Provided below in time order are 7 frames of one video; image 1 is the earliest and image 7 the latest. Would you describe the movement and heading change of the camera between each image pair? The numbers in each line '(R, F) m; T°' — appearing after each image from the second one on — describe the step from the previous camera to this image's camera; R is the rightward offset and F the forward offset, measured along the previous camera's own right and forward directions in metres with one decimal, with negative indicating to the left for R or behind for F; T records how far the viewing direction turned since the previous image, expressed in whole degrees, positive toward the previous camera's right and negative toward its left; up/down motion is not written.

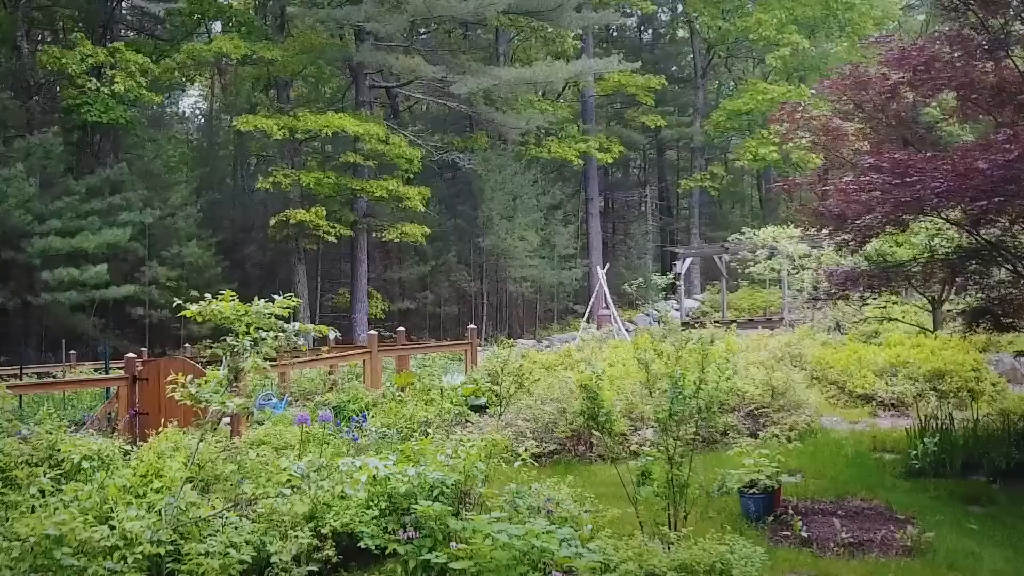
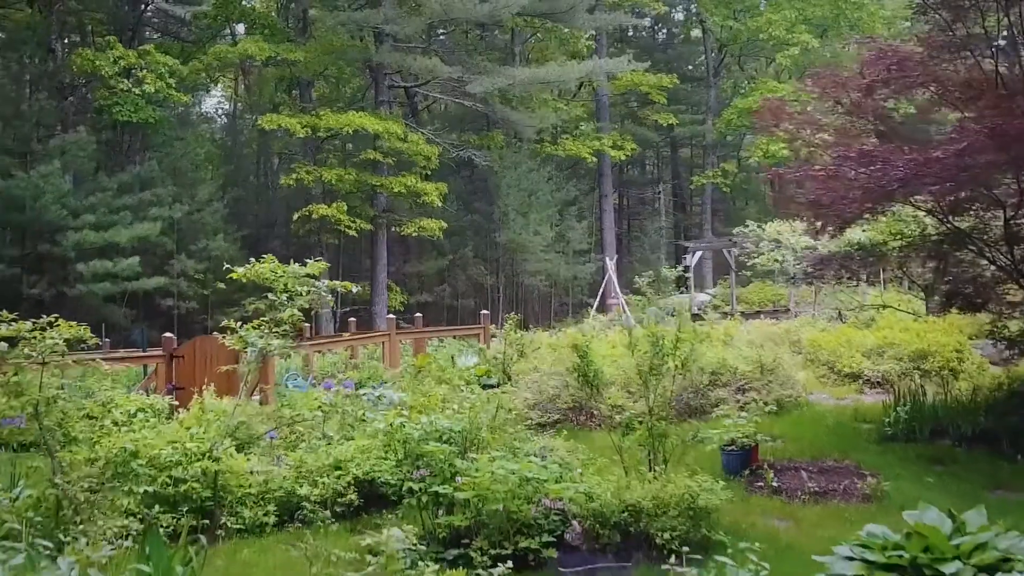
(+0.1, -0.5) m; -1°
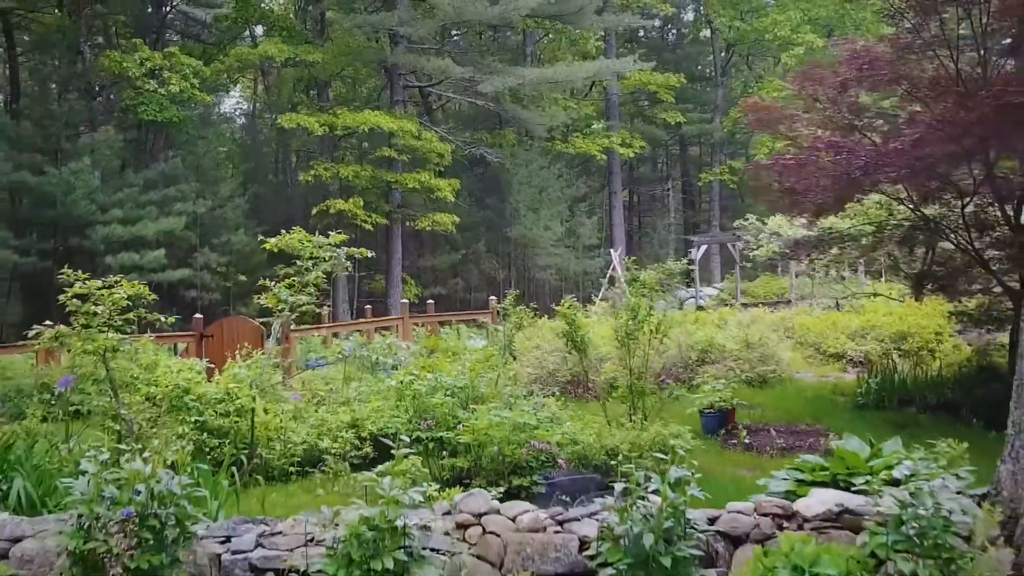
(+0.1, -0.5) m; -1°
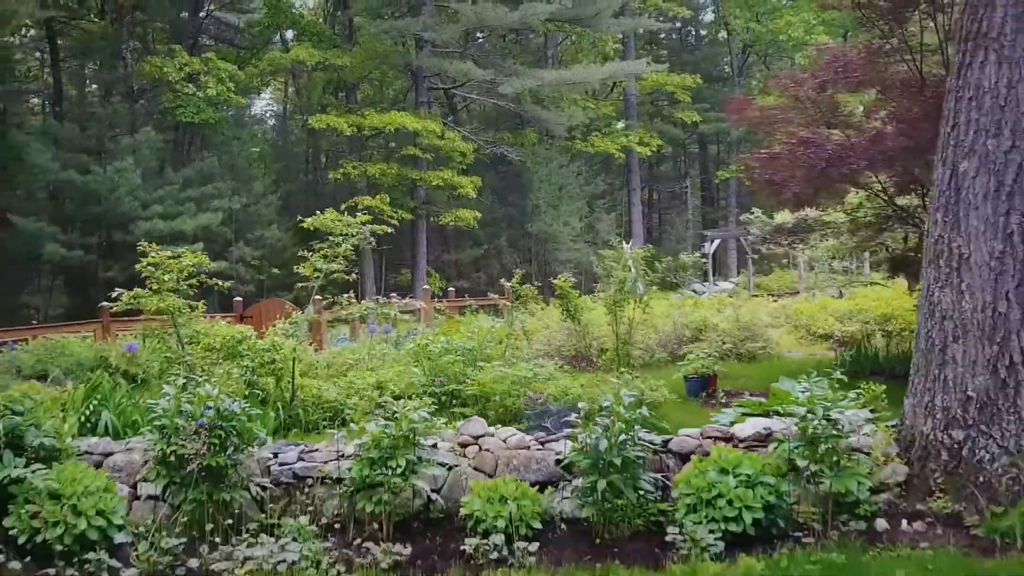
(+0.1, -0.7) m; -1°
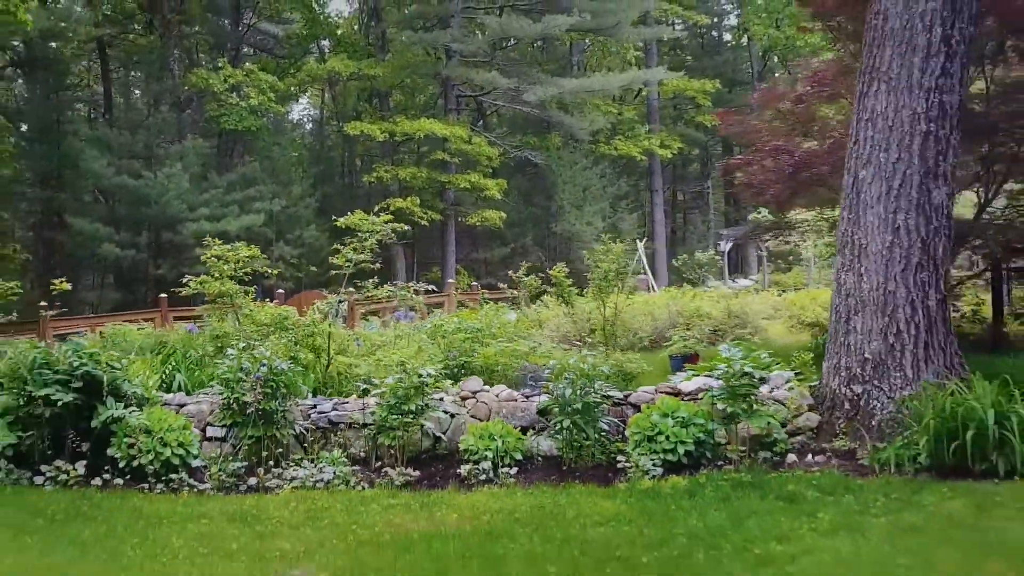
(+0.2, -0.9) m; -2°
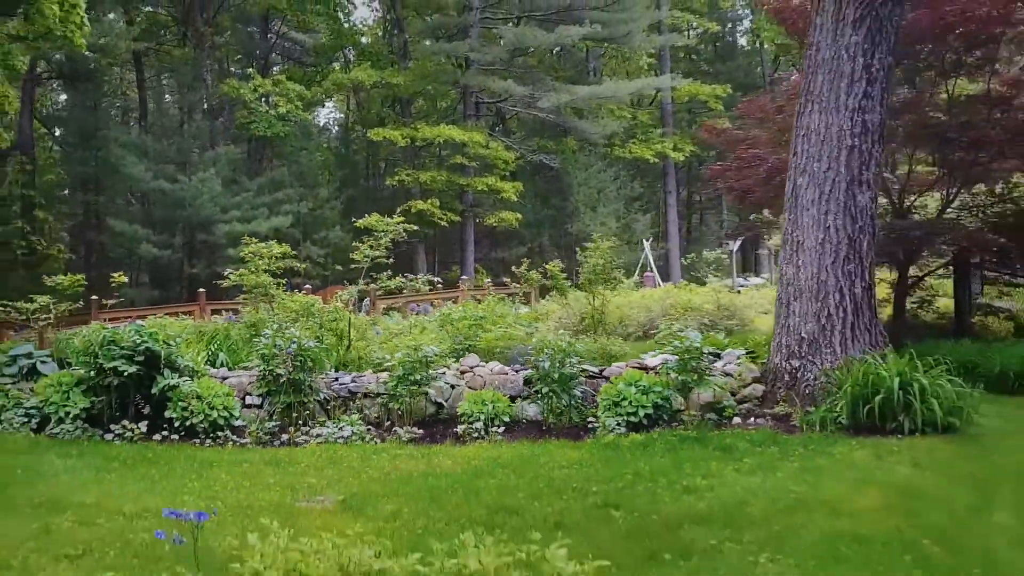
(+0.1, -0.8) m; -1°
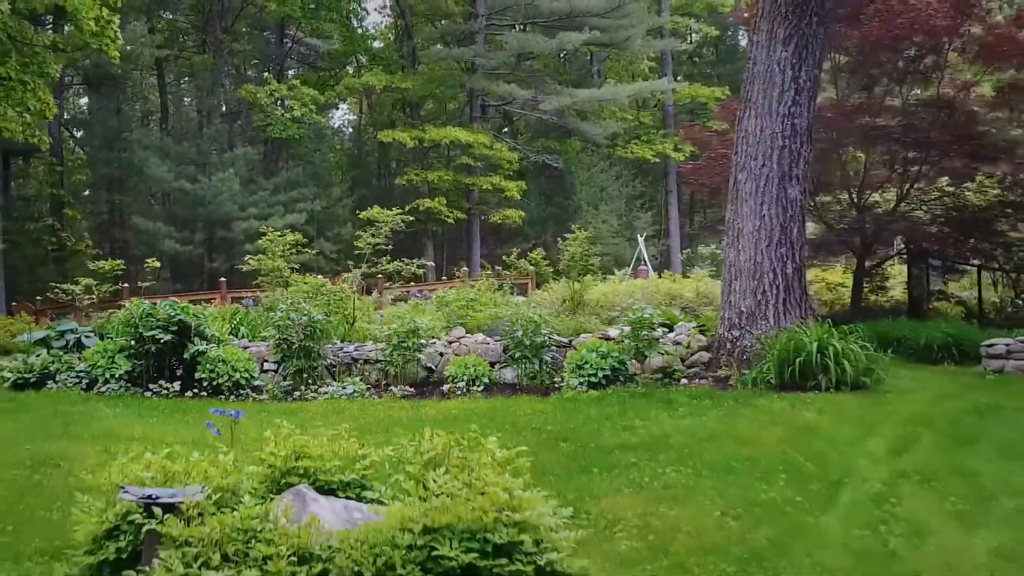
(+0.2, -0.8) m; -1°
